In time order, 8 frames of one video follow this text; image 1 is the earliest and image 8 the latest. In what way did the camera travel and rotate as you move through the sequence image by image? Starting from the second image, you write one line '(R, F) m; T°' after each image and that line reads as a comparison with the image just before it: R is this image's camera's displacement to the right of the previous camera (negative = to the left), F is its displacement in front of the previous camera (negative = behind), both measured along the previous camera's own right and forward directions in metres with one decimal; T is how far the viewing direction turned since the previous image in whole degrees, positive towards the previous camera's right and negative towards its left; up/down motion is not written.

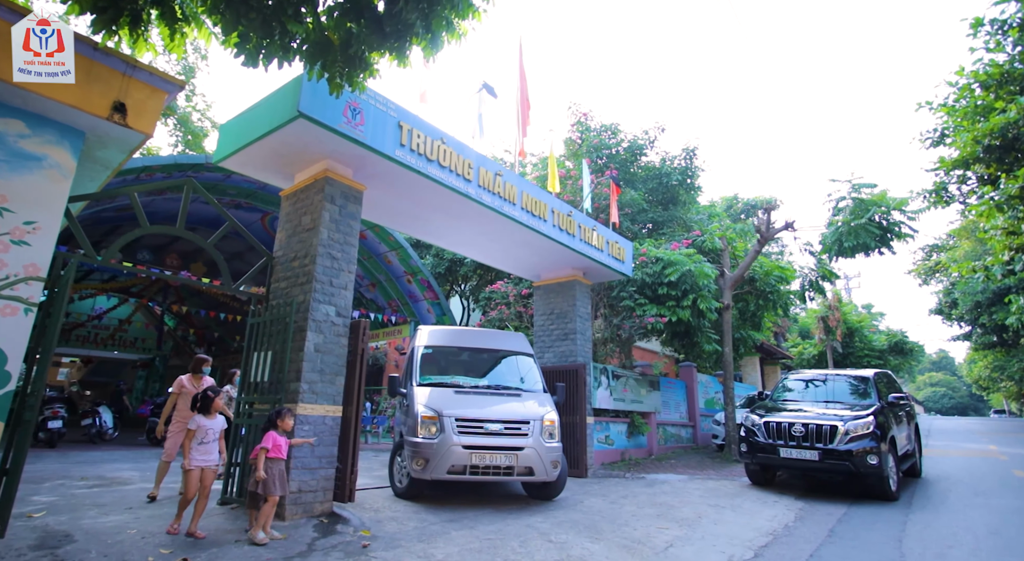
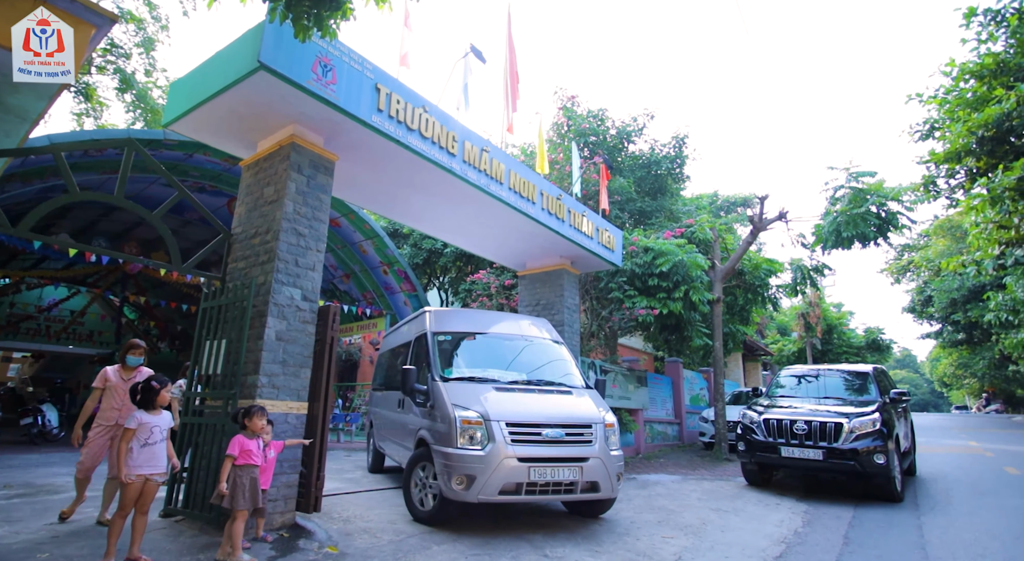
(-0.1, +0.6) m; +2°
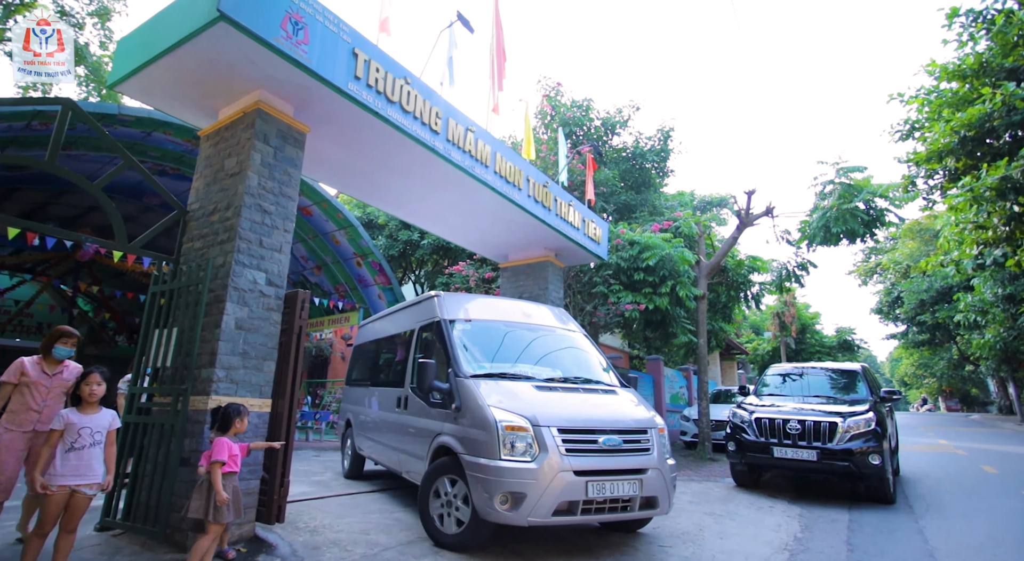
(-0.1, +0.5) m; +3°
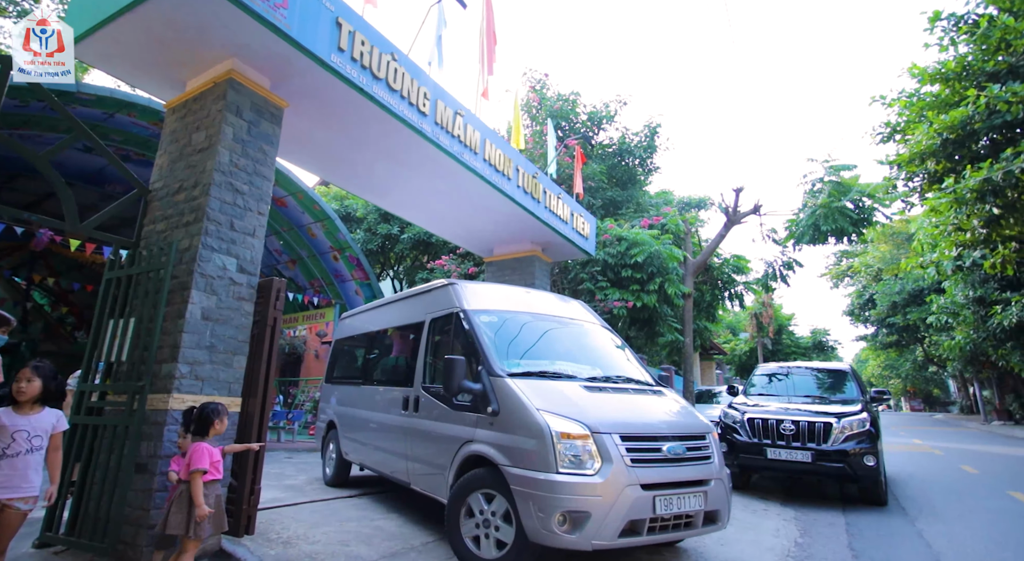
(-0.2, +0.3) m; +3°
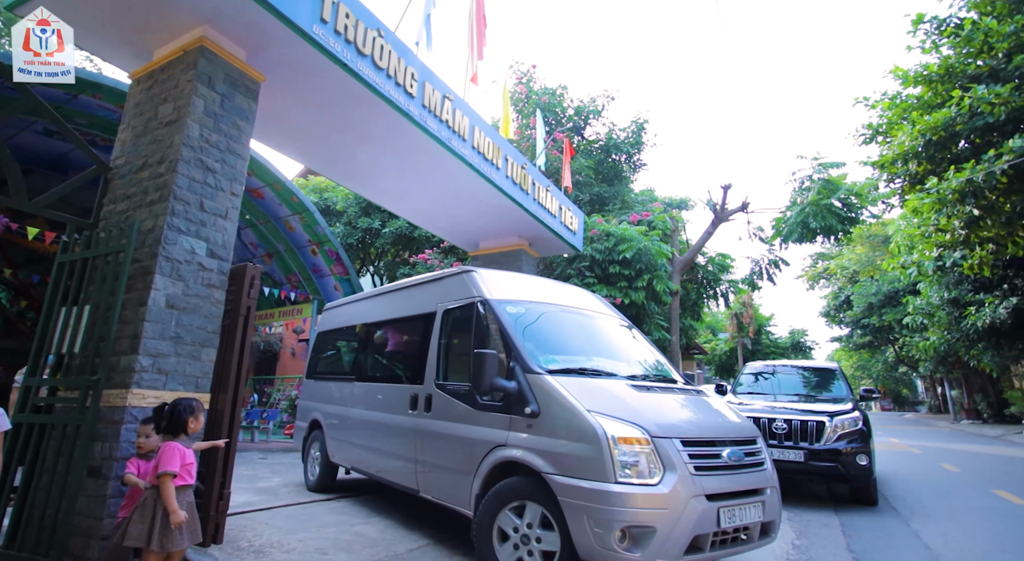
(-0.1, +0.3) m; +2°
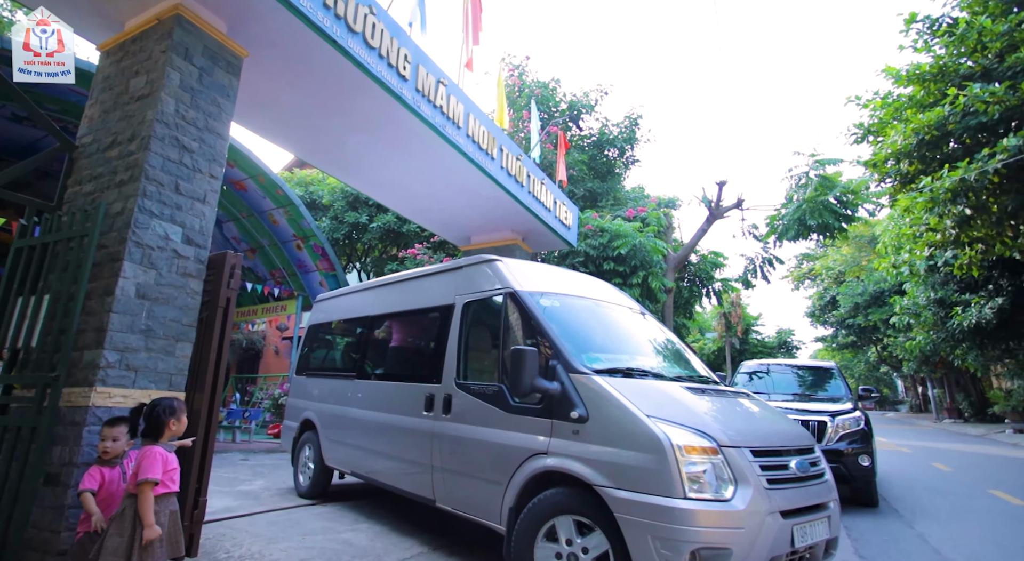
(-0.1, +0.3) m; +1°
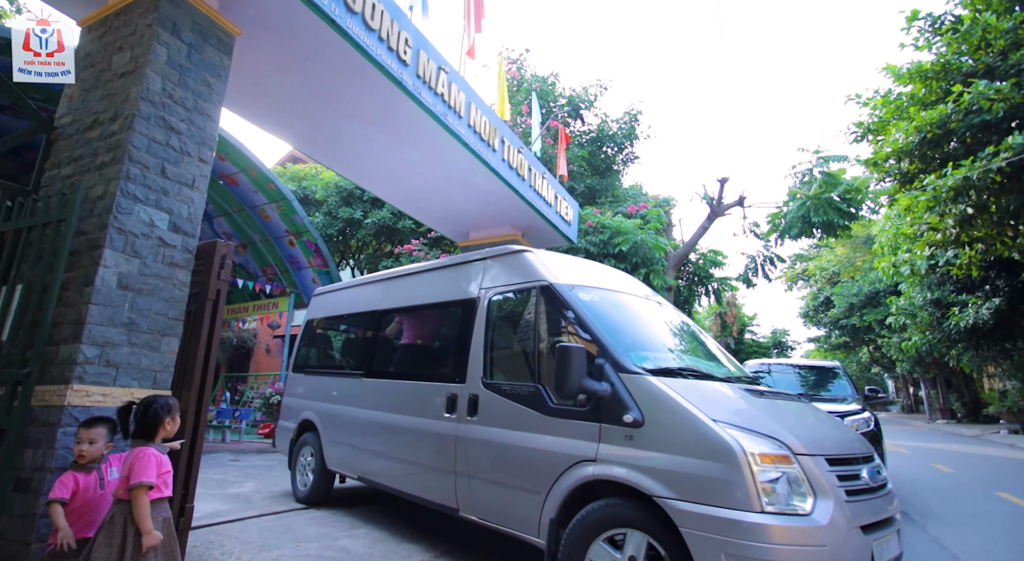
(-0.1, +0.2) m; +1°
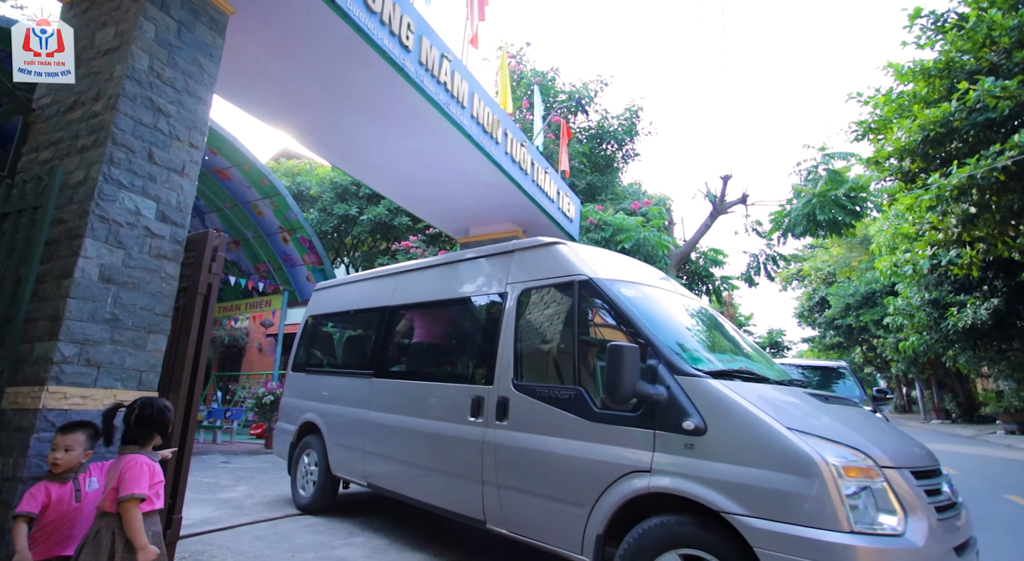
(-0.1, +0.2) m; +1°
